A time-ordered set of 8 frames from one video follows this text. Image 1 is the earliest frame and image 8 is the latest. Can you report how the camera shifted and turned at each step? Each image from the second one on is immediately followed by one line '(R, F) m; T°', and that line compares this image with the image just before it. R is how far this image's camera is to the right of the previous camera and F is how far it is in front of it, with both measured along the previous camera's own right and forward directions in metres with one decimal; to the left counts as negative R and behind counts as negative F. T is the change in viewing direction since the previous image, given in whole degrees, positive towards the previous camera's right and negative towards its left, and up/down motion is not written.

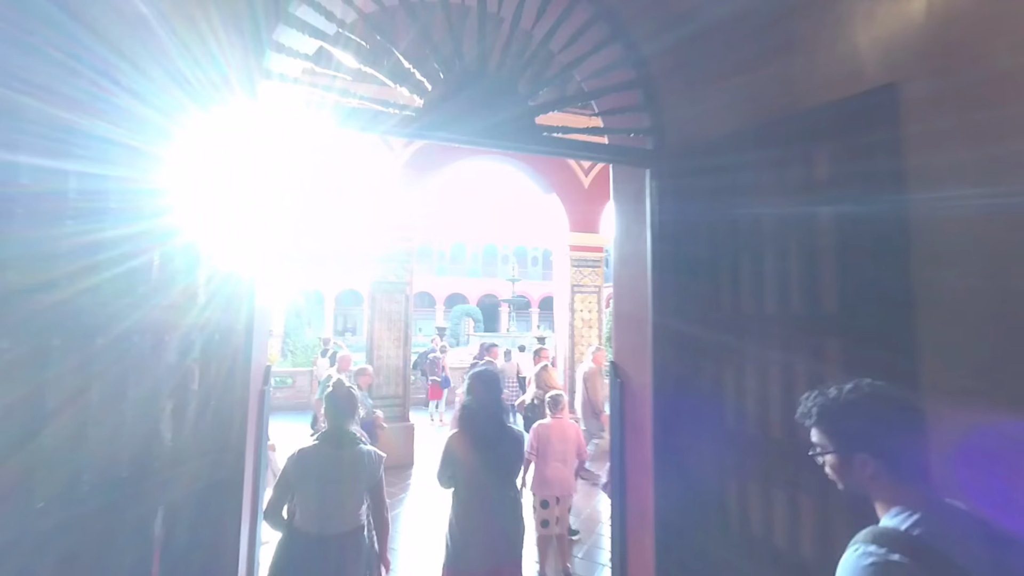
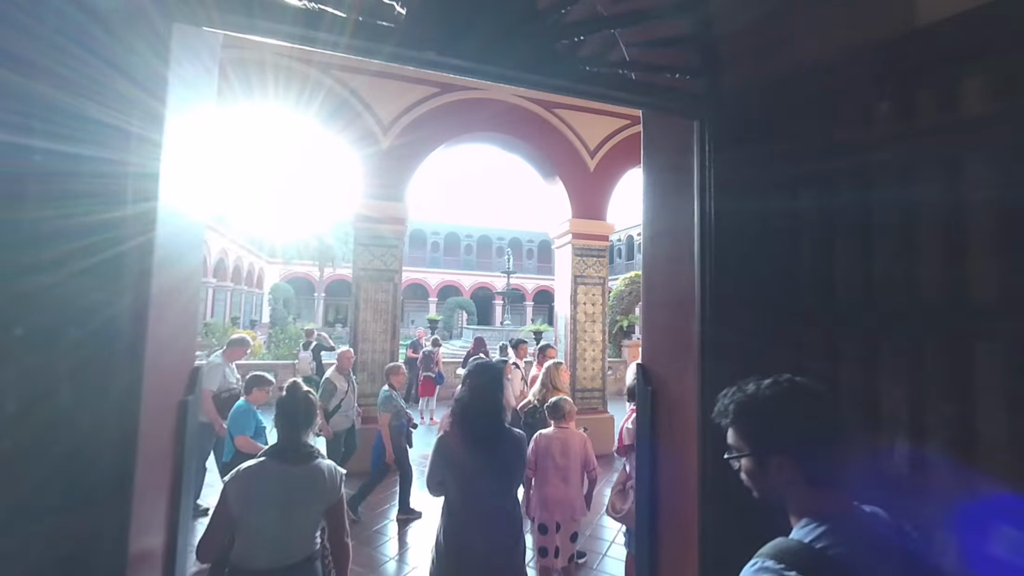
(-0.1, +0.5) m; +1°
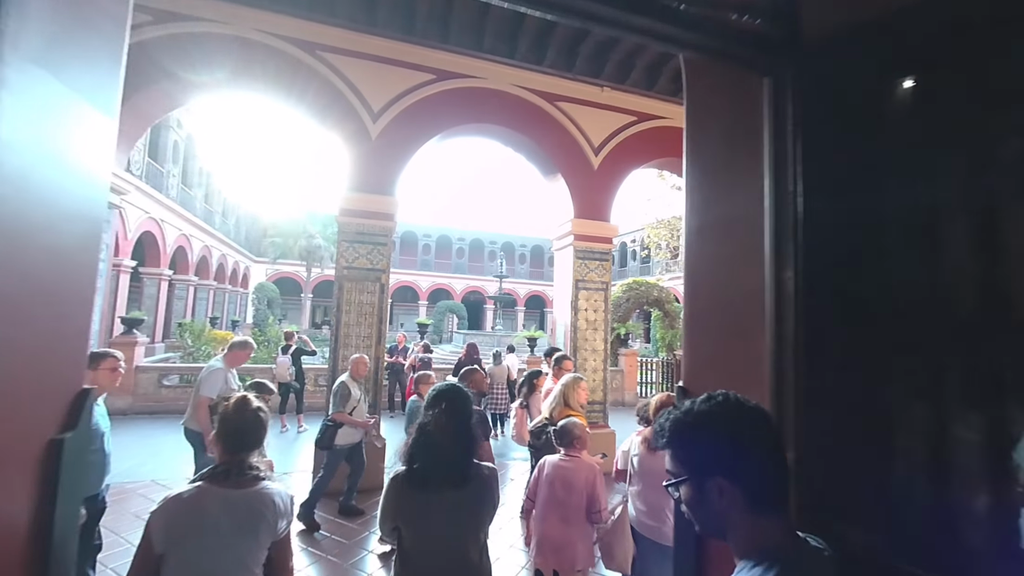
(-0.1, +0.4) m; +1°
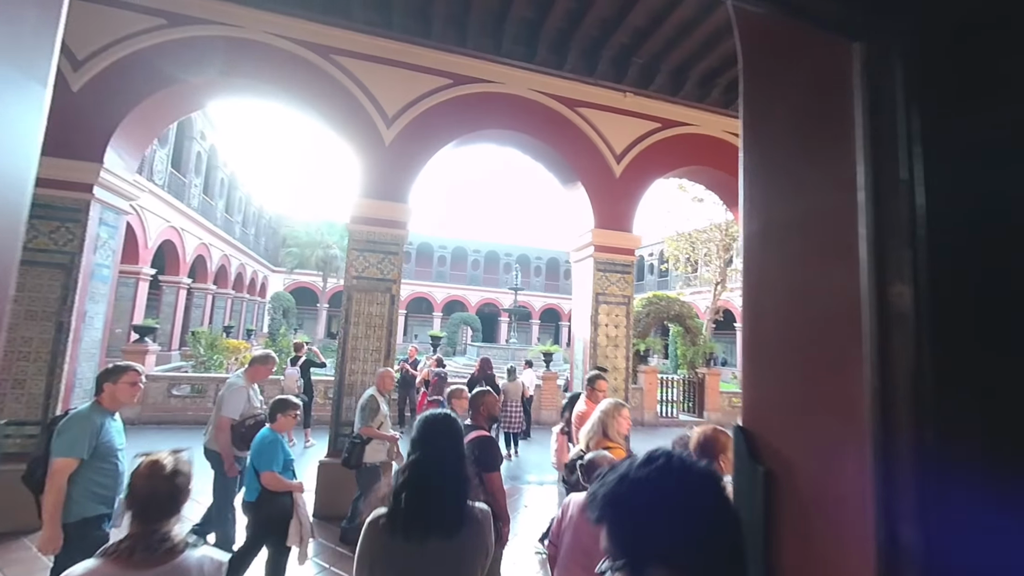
(0.0, +0.3) m; -2°
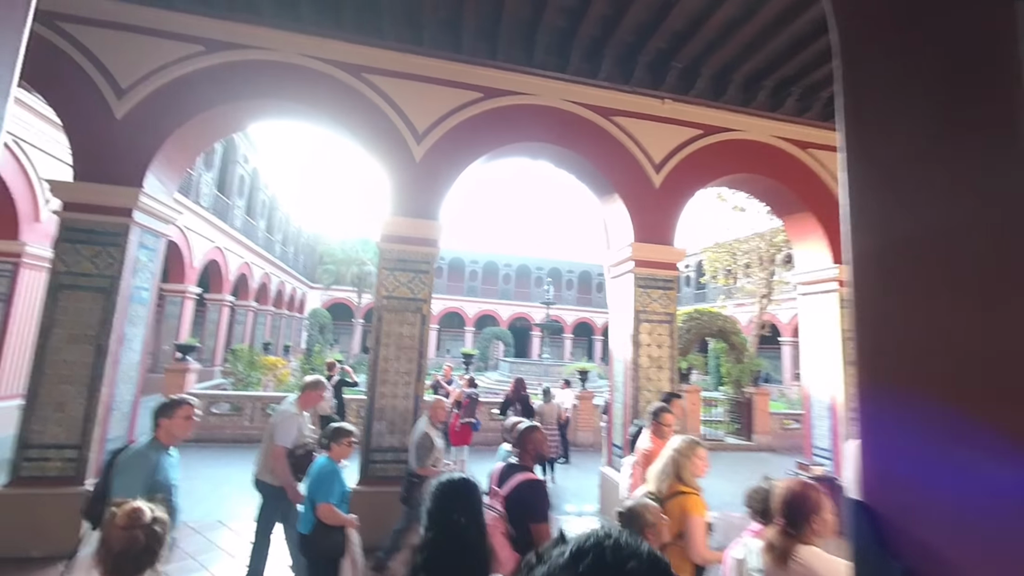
(0.0, +0.2) m; -4°
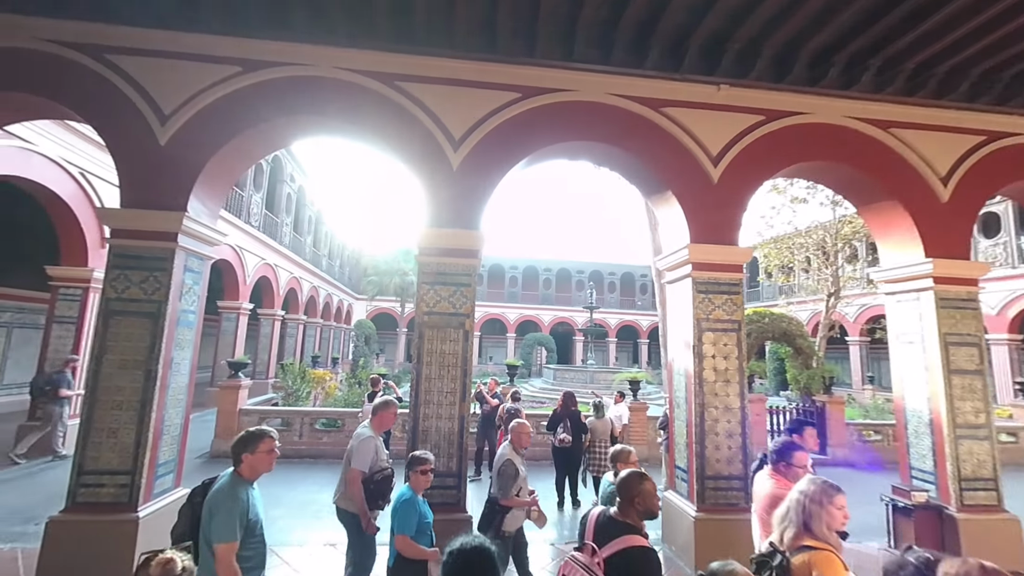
(-0.1, +0.3) m; -5°
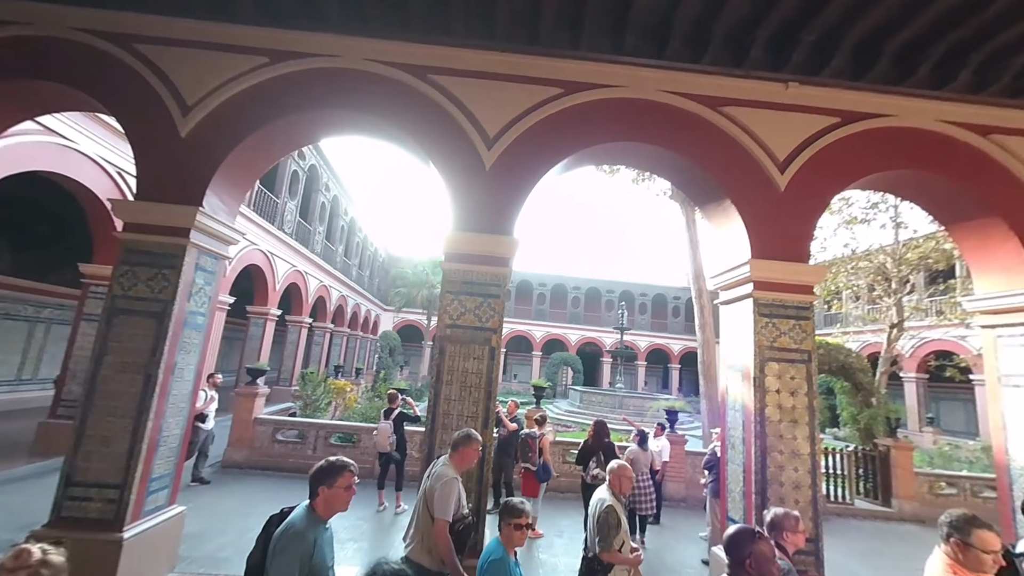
(-0.1, +0.5) m; -4°
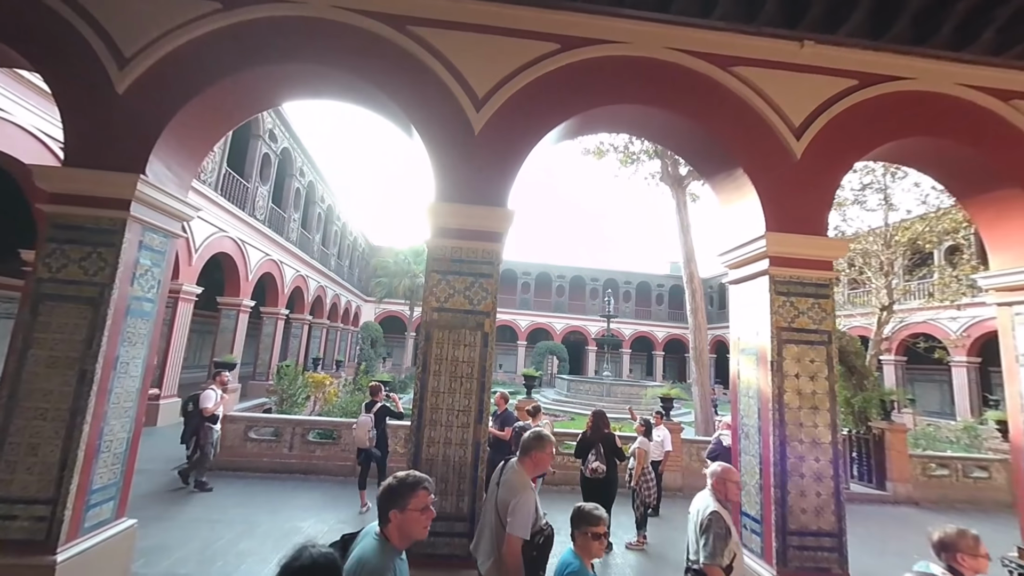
(-0.1, +0.4) m; +2°
